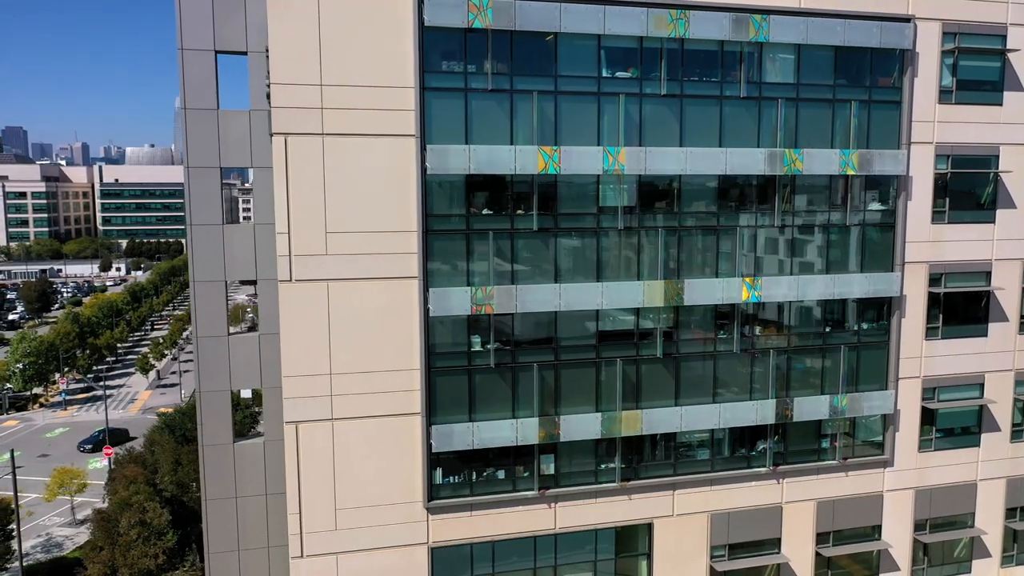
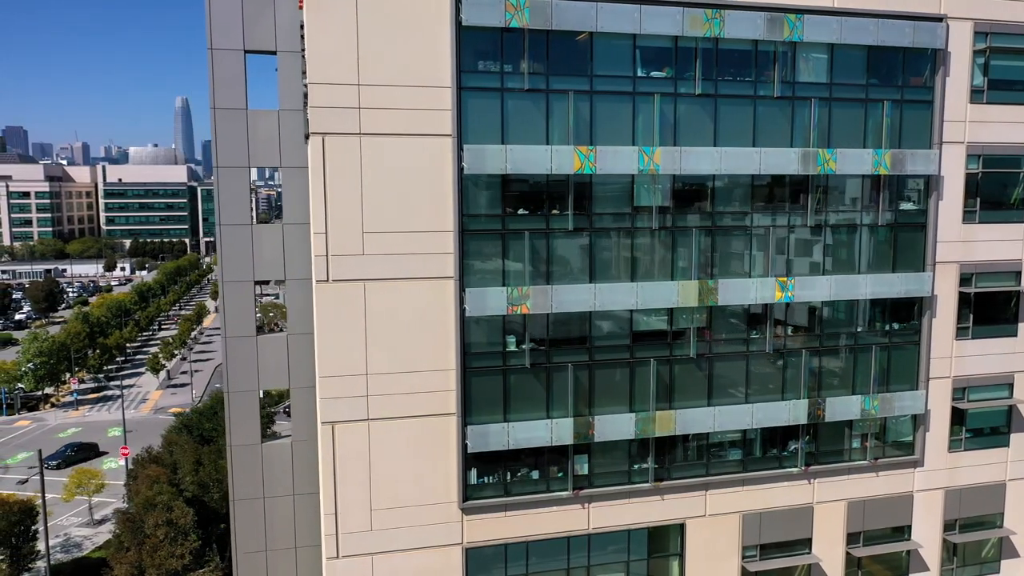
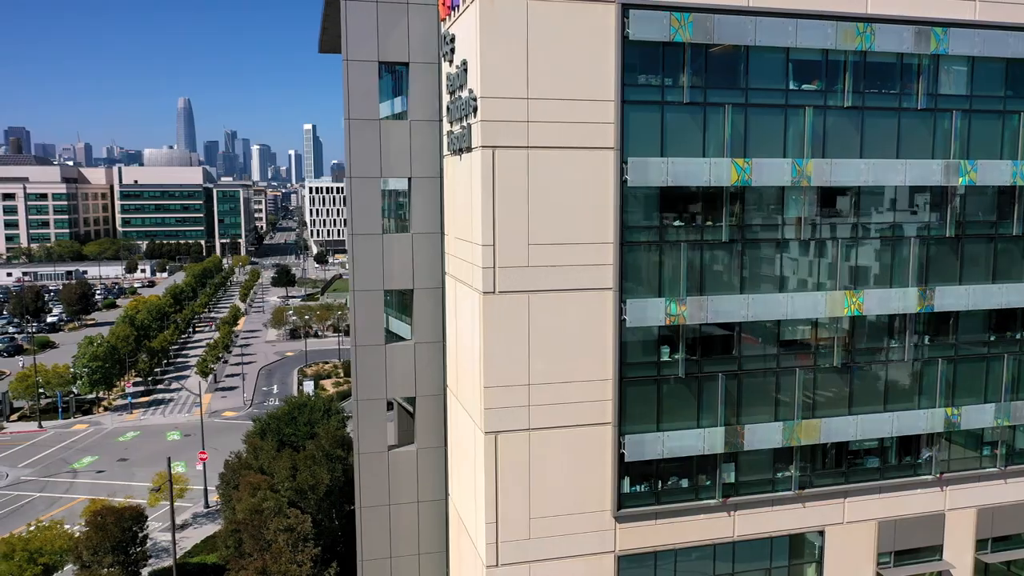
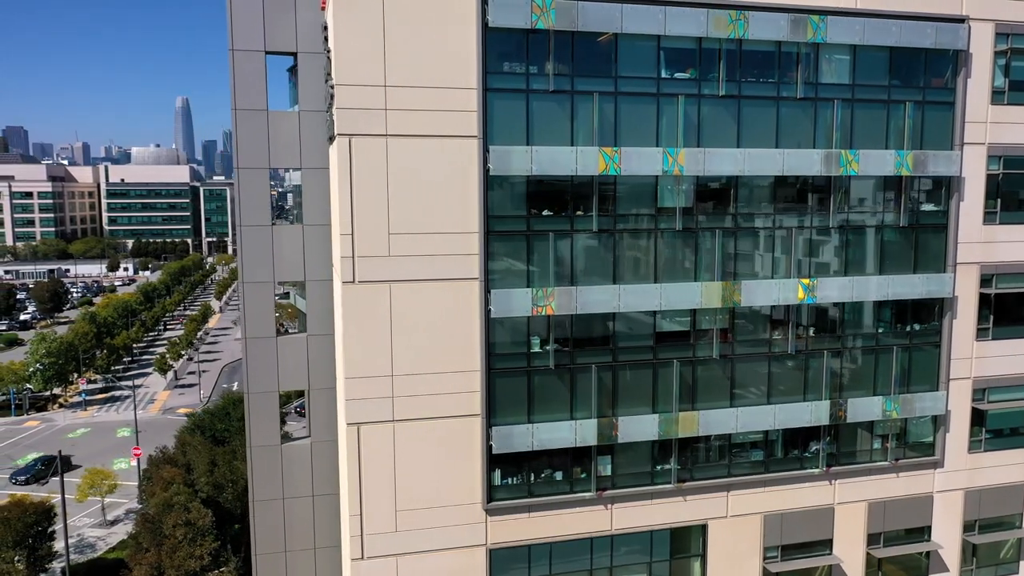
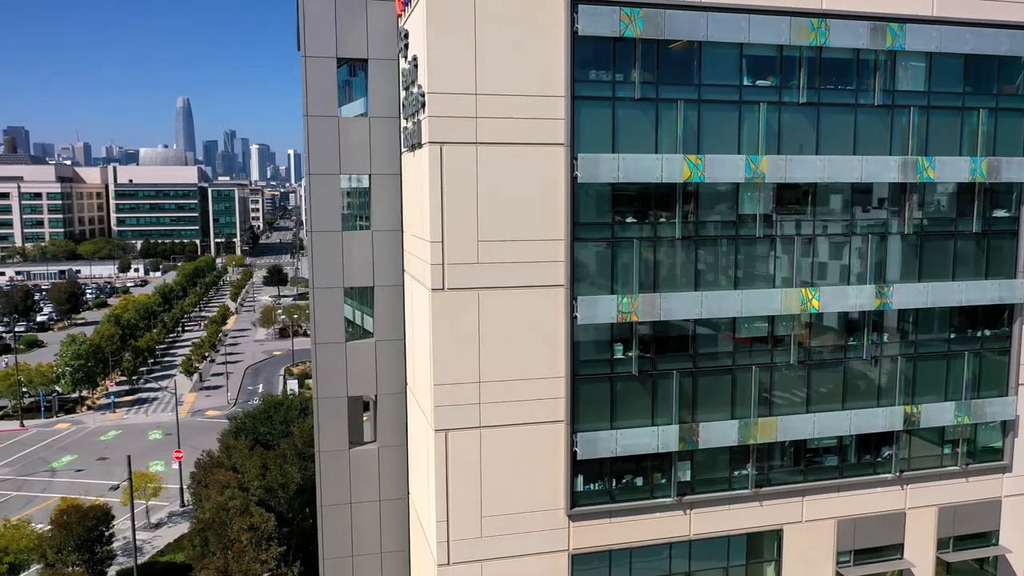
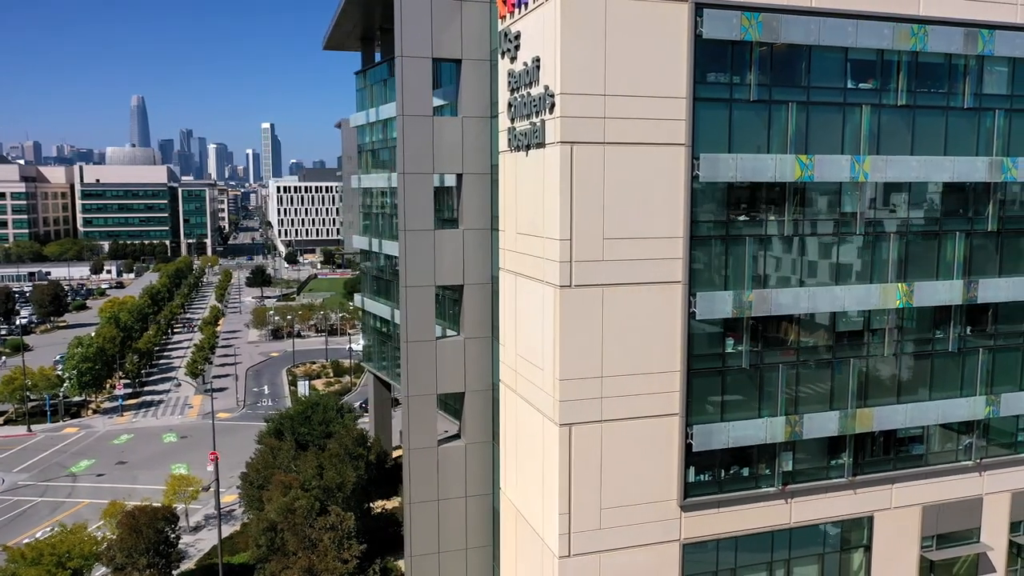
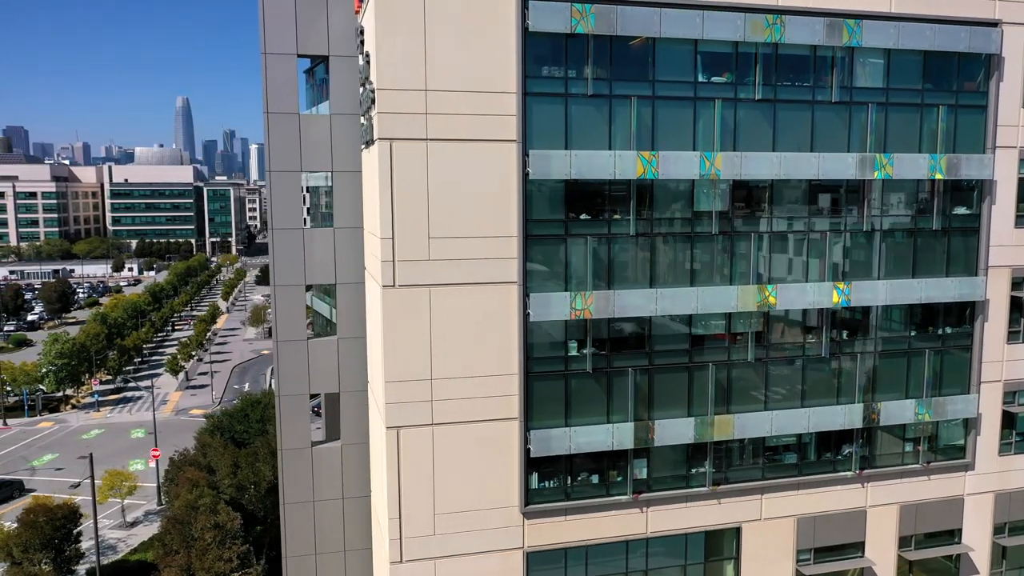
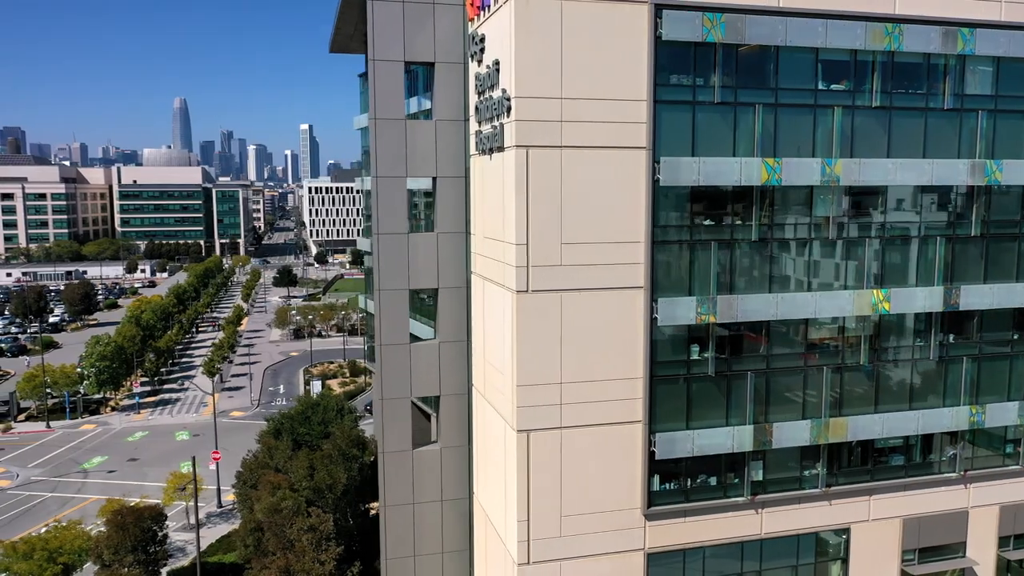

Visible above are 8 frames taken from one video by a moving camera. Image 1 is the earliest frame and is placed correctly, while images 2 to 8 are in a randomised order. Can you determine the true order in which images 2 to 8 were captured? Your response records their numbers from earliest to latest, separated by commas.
2, 4, 7, 5, 3, 8, 6
